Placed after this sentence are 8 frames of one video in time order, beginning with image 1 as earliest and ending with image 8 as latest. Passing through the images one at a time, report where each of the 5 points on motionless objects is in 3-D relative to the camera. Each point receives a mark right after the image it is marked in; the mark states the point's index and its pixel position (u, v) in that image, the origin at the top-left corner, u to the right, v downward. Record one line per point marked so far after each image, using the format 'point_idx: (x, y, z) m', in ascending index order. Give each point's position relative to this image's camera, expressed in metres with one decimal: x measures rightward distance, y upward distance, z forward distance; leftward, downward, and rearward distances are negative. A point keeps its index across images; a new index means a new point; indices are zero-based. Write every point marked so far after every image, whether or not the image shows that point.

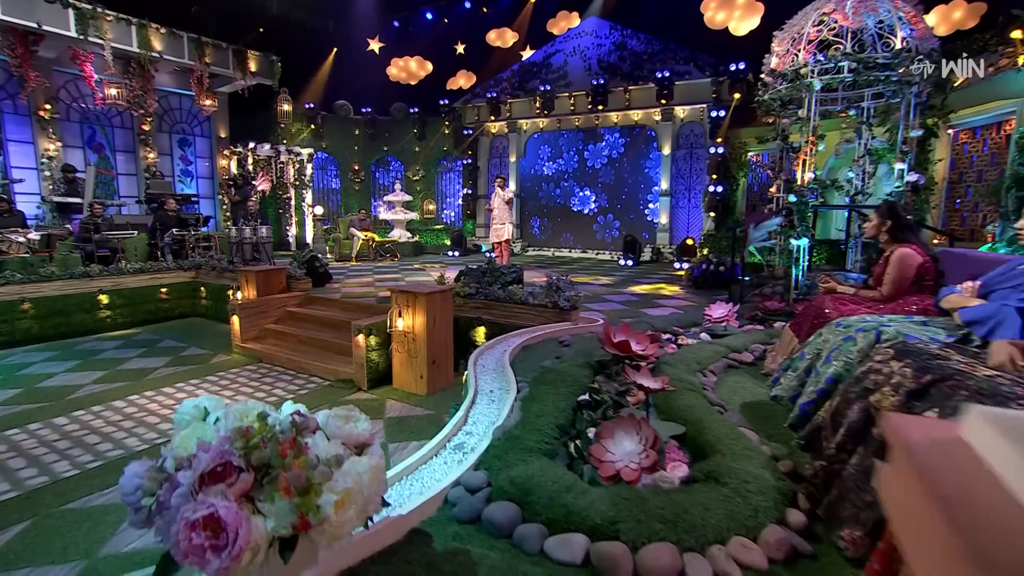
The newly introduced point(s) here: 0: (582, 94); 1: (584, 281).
0: (+1.4, +4.1, +14.6) m
1: (+1.3, +0.1, +11.9) m
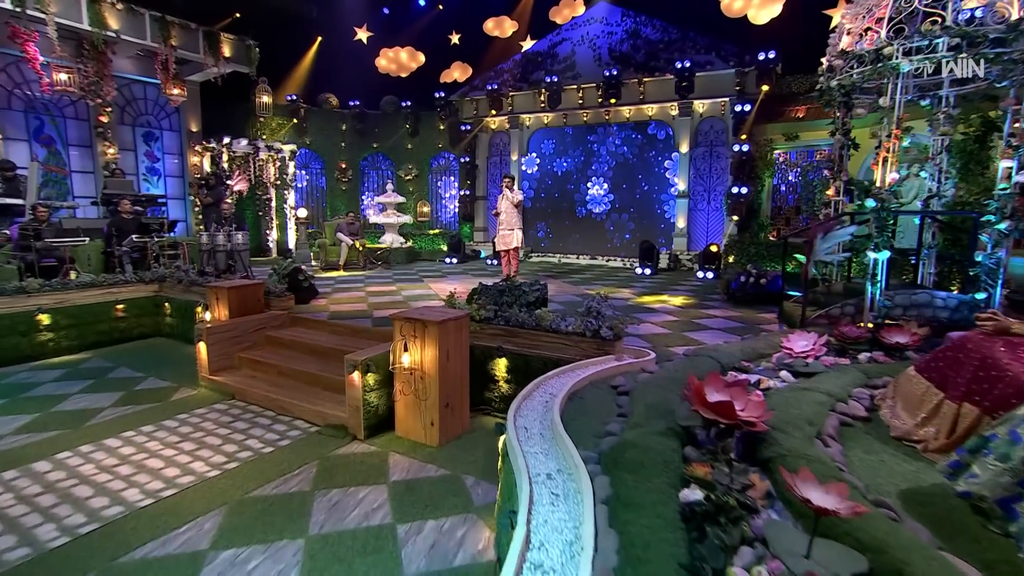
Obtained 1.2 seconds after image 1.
0: (+1.5, +3.9, +13.2) m
1: (+1.4, -0.1, +10.6) m
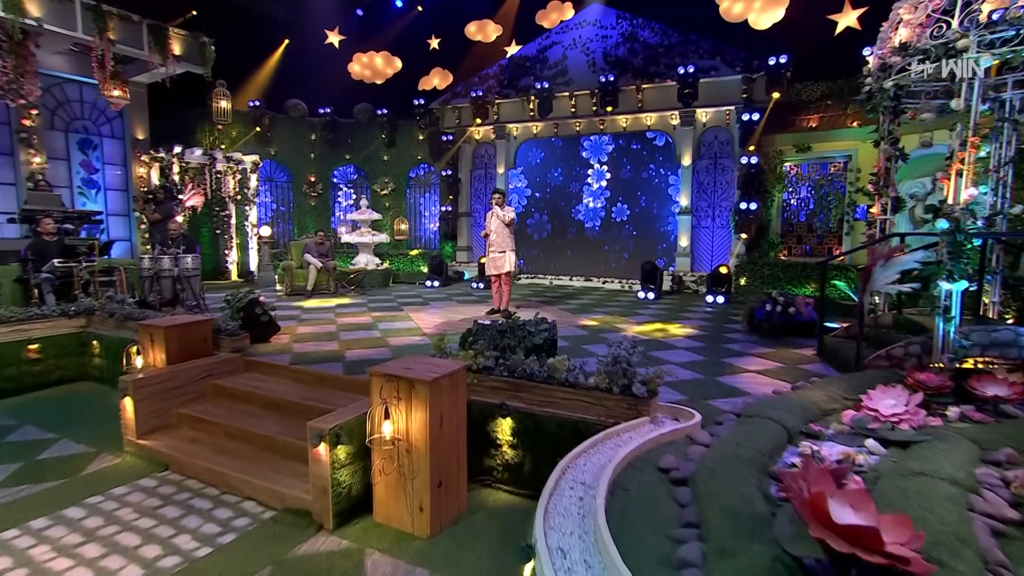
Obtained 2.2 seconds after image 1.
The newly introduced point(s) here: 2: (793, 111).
0: (+1.3, +3.4, +12.0) m
1: (+1.3, -0.5, +9.3) m
2: (+4.3, +2.8, +10.7) m
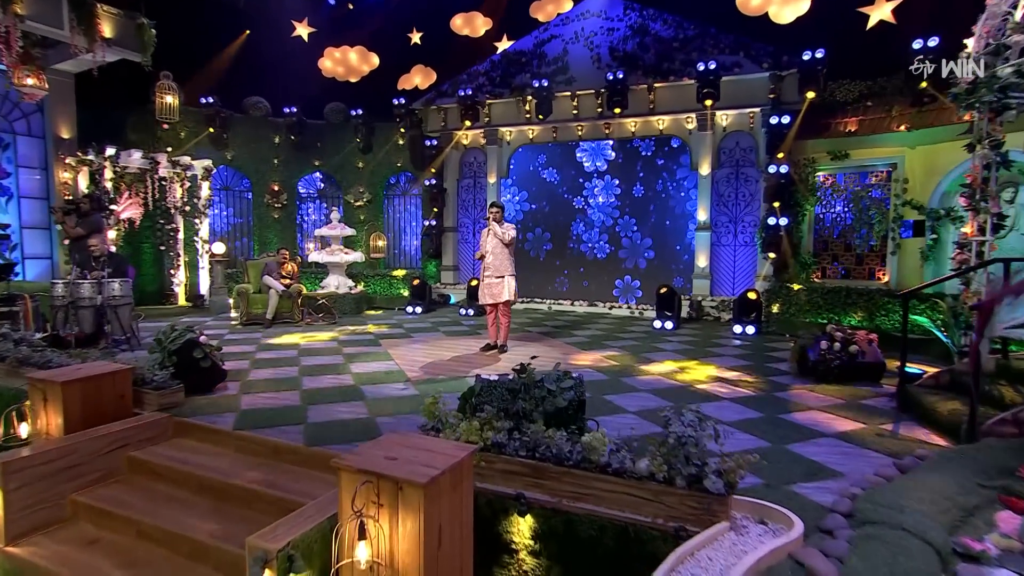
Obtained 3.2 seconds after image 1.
0: (+1.2, +3.0, +10.5) m
1: (+1.4, -0.9, +7.8) m
2: (+4.3, +2.4, +9.3) m
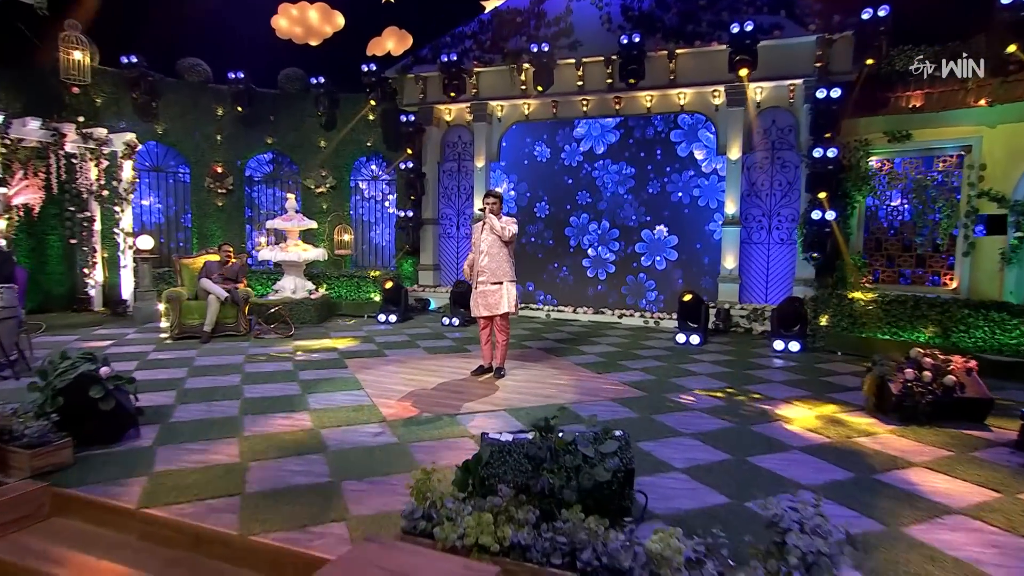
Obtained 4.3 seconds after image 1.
0: (+1.1, +3.0, +8.9) m
1: (+1.4, -1.0, +6.2) m
2: (+4.2, +2.3, +7.8) m
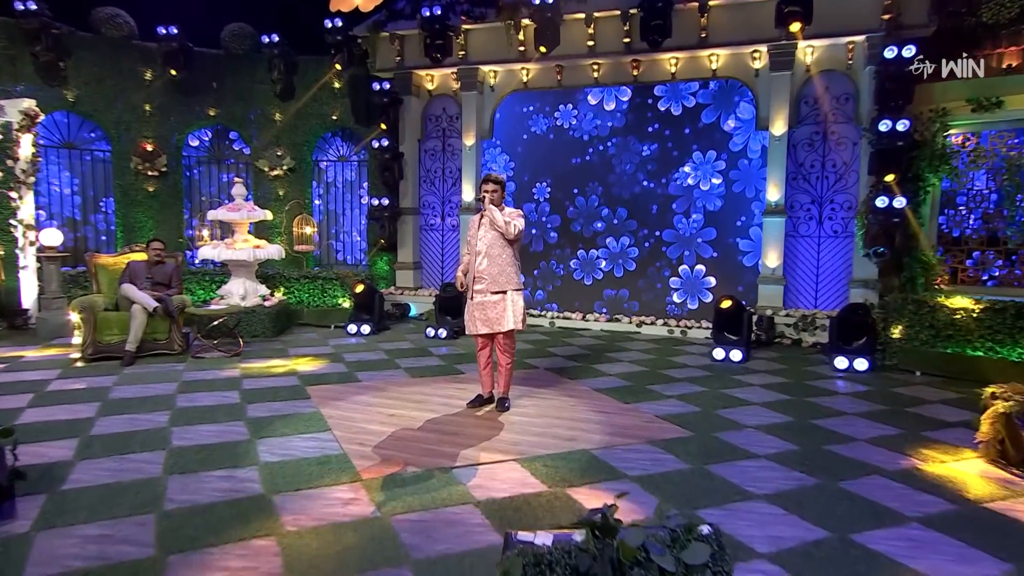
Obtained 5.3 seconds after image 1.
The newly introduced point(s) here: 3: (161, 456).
0: (+1.0, +2.9, +7.4) m
1: (+1.5, -1.1, +4.8) m
2: (+4.2, +2.3, +6.5) m
3: (-2.4, -1.1, +4.5) m
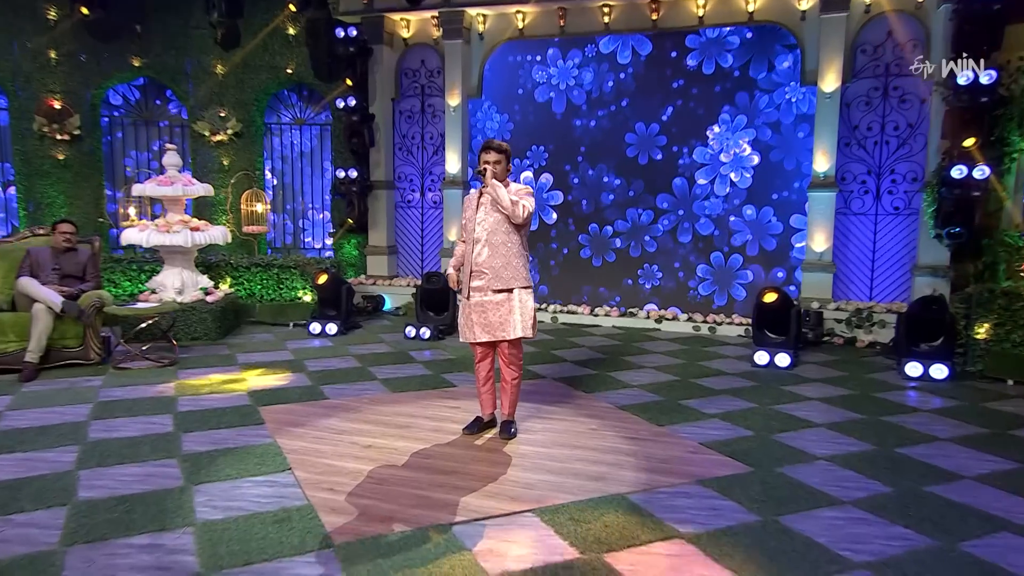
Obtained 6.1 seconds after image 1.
0: (+1.0, +3.0, +6.2) m
1: (+1.5, -1.1, +3.8) m
2: (+4.2, +2.4, +5.4) m
3: (-2.3, -1.1, +3.3) m
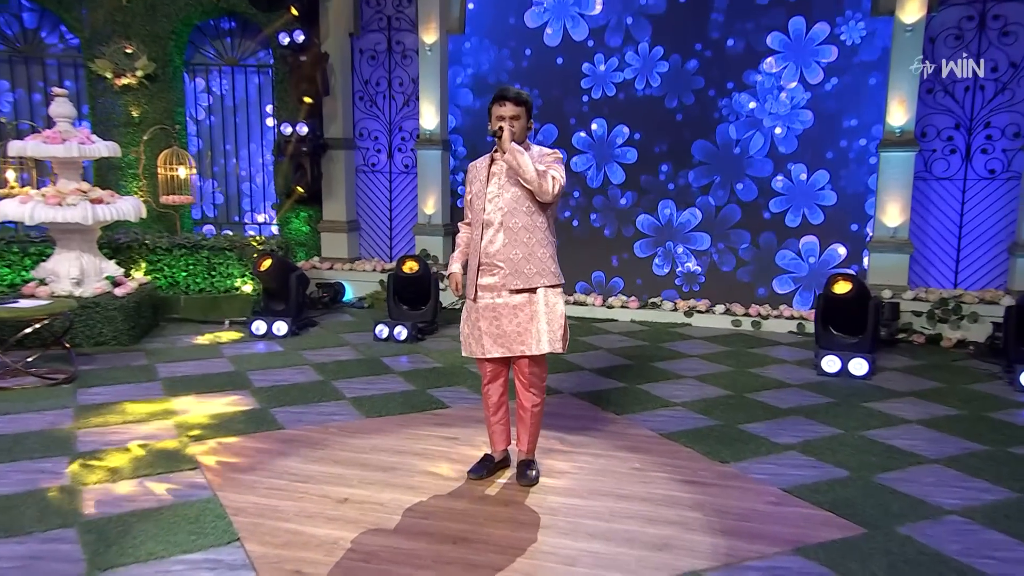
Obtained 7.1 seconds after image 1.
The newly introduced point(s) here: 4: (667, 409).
0: (+0.9, +3.2, +4.8) m
1: (+1.7, -1.1, +2.7) m
2: (+4.2, +2.5, +4.3) m
3: (-2.1, -1.2, +2.0) m
4: (+0.9, -0.7, +3.9) m
